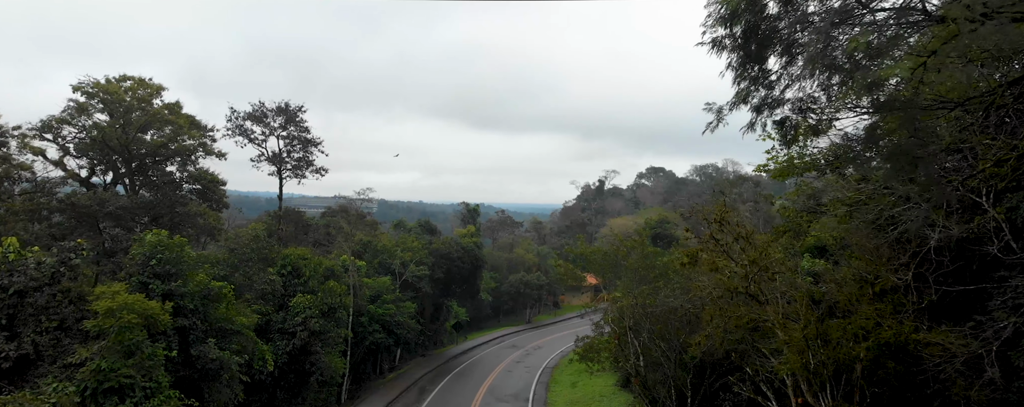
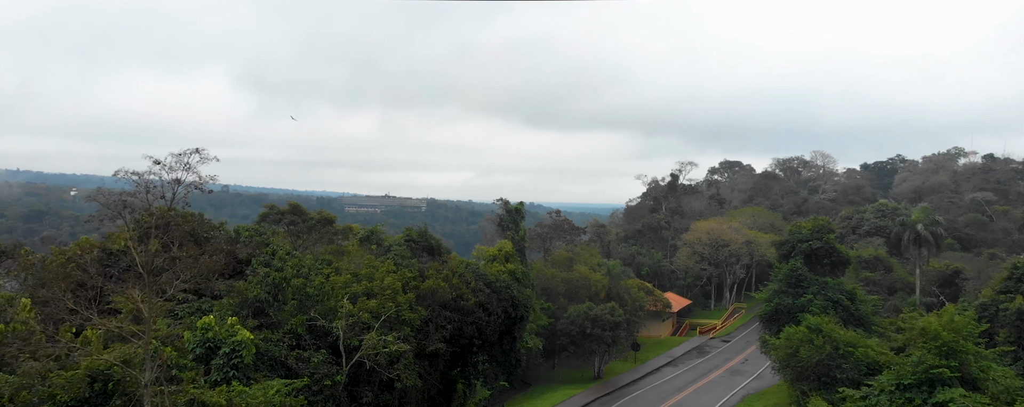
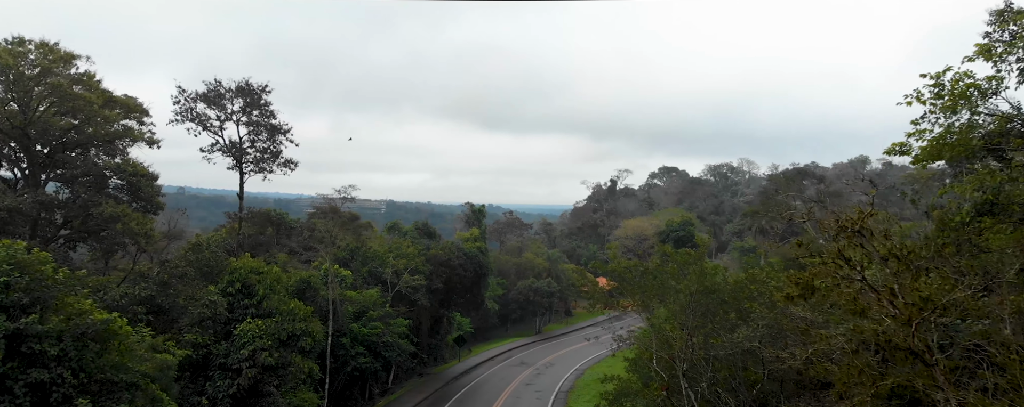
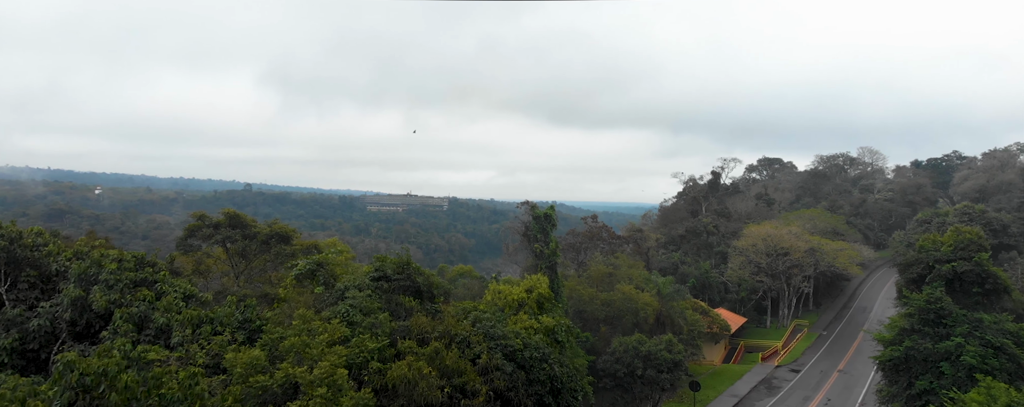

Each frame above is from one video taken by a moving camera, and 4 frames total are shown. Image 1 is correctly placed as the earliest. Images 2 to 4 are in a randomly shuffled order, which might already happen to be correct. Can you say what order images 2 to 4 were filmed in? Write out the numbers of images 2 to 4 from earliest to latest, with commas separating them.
3, 2, 4
